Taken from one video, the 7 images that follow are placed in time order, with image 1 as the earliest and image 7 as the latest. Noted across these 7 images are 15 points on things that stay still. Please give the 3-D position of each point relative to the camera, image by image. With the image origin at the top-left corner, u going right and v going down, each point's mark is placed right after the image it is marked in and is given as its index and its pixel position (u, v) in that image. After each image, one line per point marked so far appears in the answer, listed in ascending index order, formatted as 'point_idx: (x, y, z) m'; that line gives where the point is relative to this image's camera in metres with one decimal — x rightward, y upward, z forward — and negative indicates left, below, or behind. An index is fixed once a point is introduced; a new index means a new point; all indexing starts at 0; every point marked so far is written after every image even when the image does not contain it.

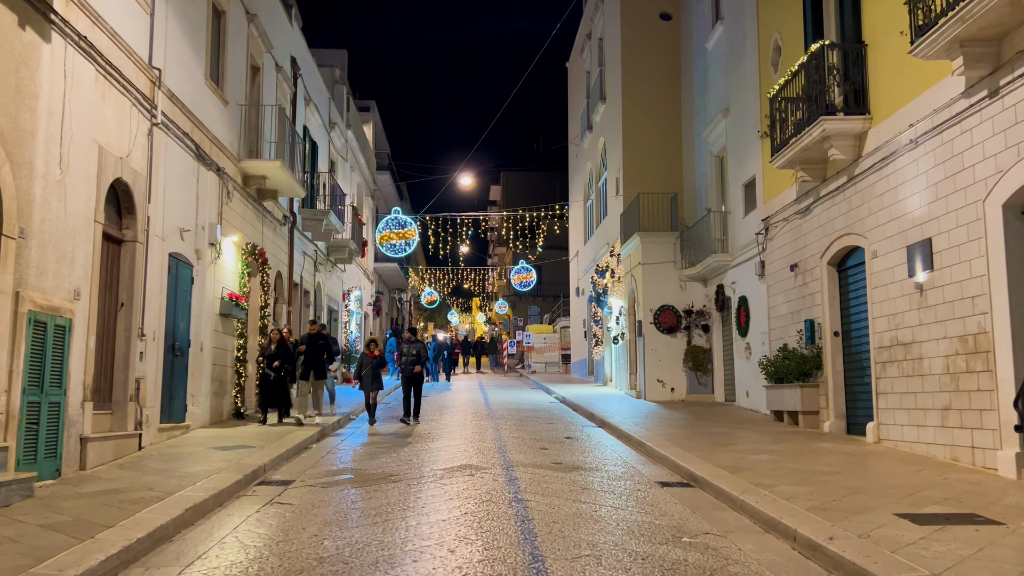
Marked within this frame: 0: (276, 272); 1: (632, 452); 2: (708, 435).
0: (-4.3, +0.3, +15.7) m
1: (+1.4, -1.9, +9.9) m
2: (+2.5, -1.8, +10.9) m
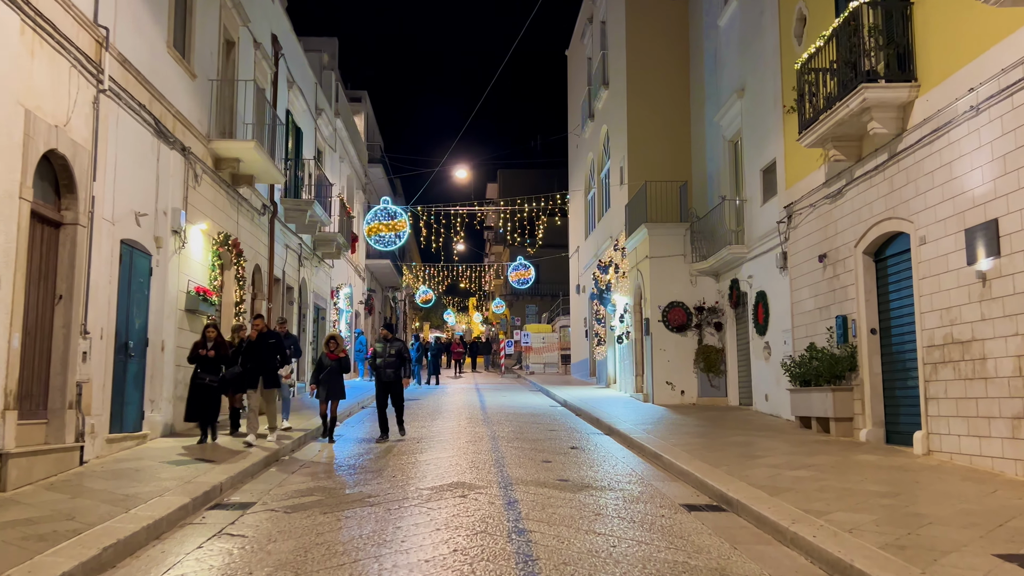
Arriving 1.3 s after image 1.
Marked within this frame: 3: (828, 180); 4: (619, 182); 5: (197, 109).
0: (-4.4, +0.4, +14.5) m
1: (+1.4, -1.8, +8.7) m
2: (+2.5, -1.8, +9.7) m
3: (+4.0, +1.4, +10.9) m
4: (+2.4, +2.4, +19.3) m
5: (-4.2, +2.4, +11.6) m
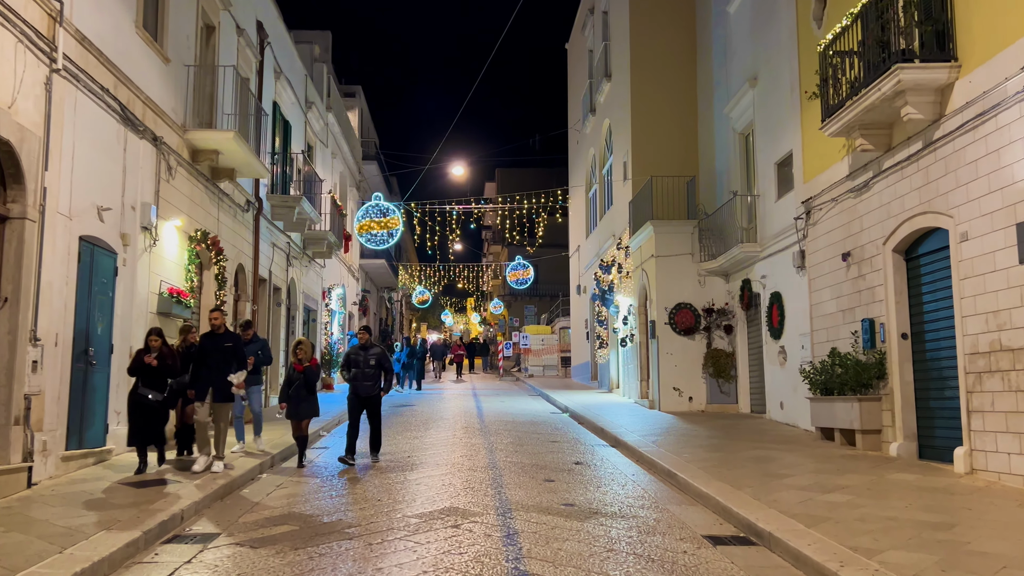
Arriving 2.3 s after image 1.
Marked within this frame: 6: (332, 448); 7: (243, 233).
0: (-4.4, +0.4, +13.7) m
1: (+1.3, -1.8, +7.9) m
2: (+2.5, -1.8, +8.9) m
3: (+4.0, +1.3, +10.0) m
4: (+2.4, +2.4, +18.4) m
5: (-4.2, +2.4, +10.7) m
6: (-2.2, -2.0, +10.4) m
7: (-4.4, +0.9, +14.1) m
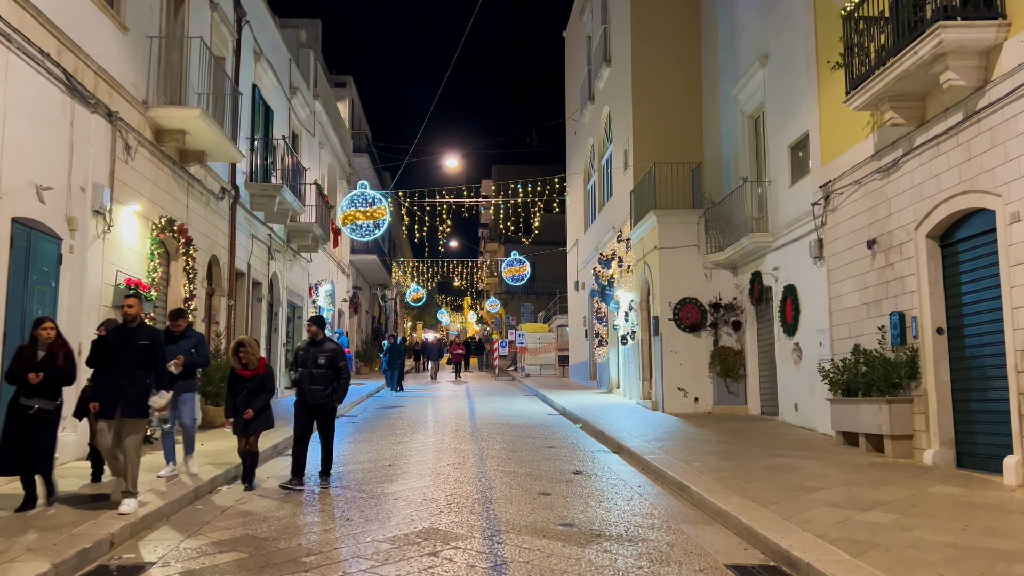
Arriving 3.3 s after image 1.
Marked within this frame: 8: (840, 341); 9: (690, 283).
0: (-4.5, +0.5, +12.7) m
1: (+1.3, -1.7, +6.9) m
2: (+2.4, -1.7, +8.0) m
3: (+3.9, +1.4, +9.1) m
4: (+2.2, +2.5, +17.5) m
5: (-4.3, +2.5, +9.8) m
6: (-2.3, -1.9, +9.5) m
7: (-4.5, +1.0, +13.2) m
8: (+3.9, -0.6, +10.2) m
9: (+2.9, +0.1, +14.2) m
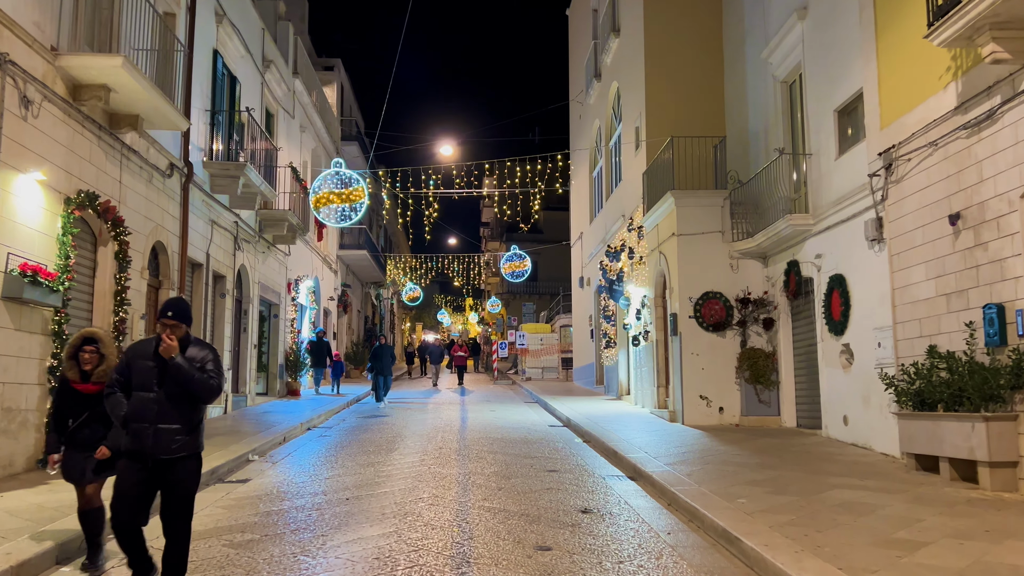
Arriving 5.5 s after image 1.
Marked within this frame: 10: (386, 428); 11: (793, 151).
0: (-4.5, +0.6, +10.9) m
1: (+1.2, -1.6, +5.0) m
2: (+2.3, -1.6, +6.1) m
3: (+3.8, +1.6, +7.2) m
4: (+2.2, +2.6, +15.6) m
5: (-4.4, +2.6, +7.9) m
6: (-2.3, -1.8, +7.6) m
7: (-4.6, +1.1, +11.3) m
8: (+3.8, -0.5, +8.3) m
9: (+2.9, +0.2, +12.4) m
10: (-1.9, -2.1, +12.8) m
11: (+3.8, +1.8, +11.5) m
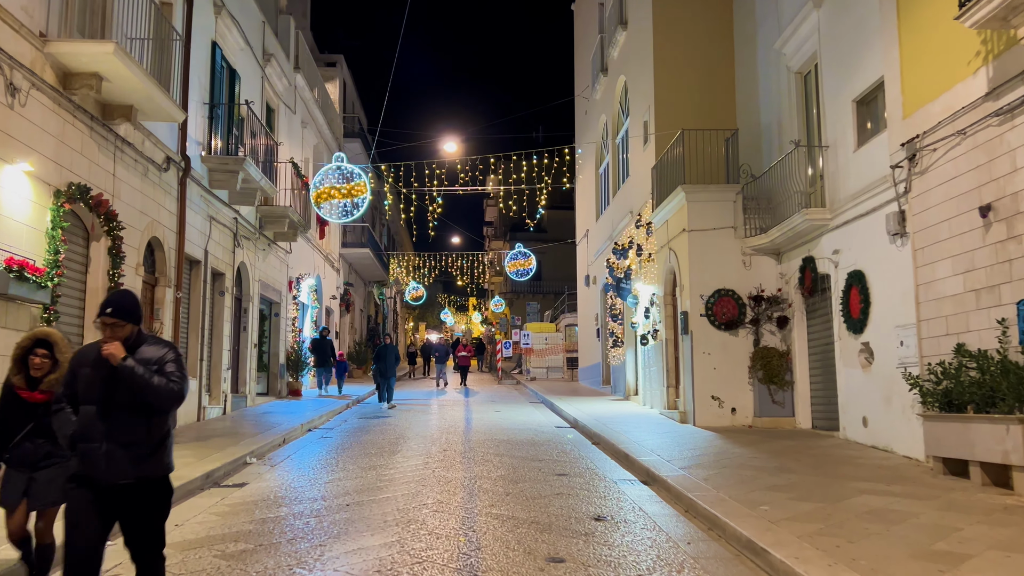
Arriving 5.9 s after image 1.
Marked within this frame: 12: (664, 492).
0: (-4.5, +0.6, +10.5) m
1: (+1.2, -1.6, +4.7) m
2: (+2.4, -1.5, +5.7) m
3: (+3.9, +1.6, +6.9) m
4: (+2.3, +2.6, +15.3) m
5: (-4.3, +2.6, +7.6) m
6: (-2.3, -1.7, +7.3) m
7: (-4.5, +1.2, +11.0) m
8: (+3.9, -0.5, +7.9) m
9: (+3.0, +0.2, +12.0) m
10: (-1.8, -2.0, +12.5) m
11: (+3.8, +1.9, +11.2) m
12: (+1.3, -1.7, +7.3) m
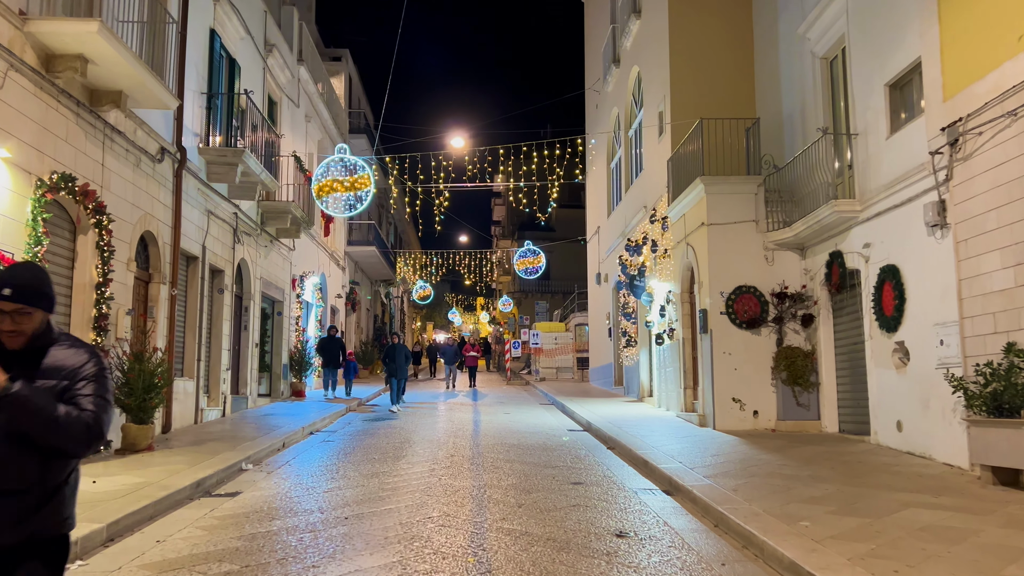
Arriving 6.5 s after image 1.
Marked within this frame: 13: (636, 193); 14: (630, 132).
0: (-4.3, +0.7, +10.0) m
1: (+1.3, -1.5, +4.1) m
2: (+2.5, -1.5, +5.2) m
3: (+4.0, +1.6, +6.3) m
4: (+2.5, +2.7, +14.7) m
5: (-4.2, +2.7, +7.1) m
6: (-2.2, -1.7, +6.7) m
7: (-4.4, +1.2, +10.5) m
8: (+4.0, -0.4, +7.3) m
9: (+3.1, +0.3, +11.4) m
10: (-1.6, -2.0, +12.0) m
11: (+4.0, +1.9, +10.6) m
12: (+1.4, -1.7, +6.7) m
13: (+2.4, +1.8, +16.7) m
14: (+2.4, +3.2, +17.7) m
